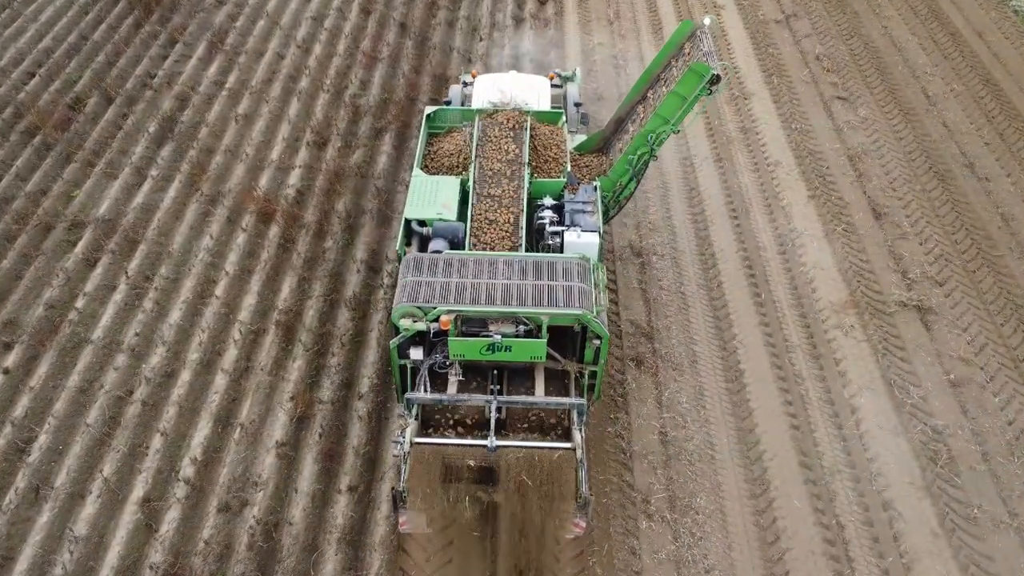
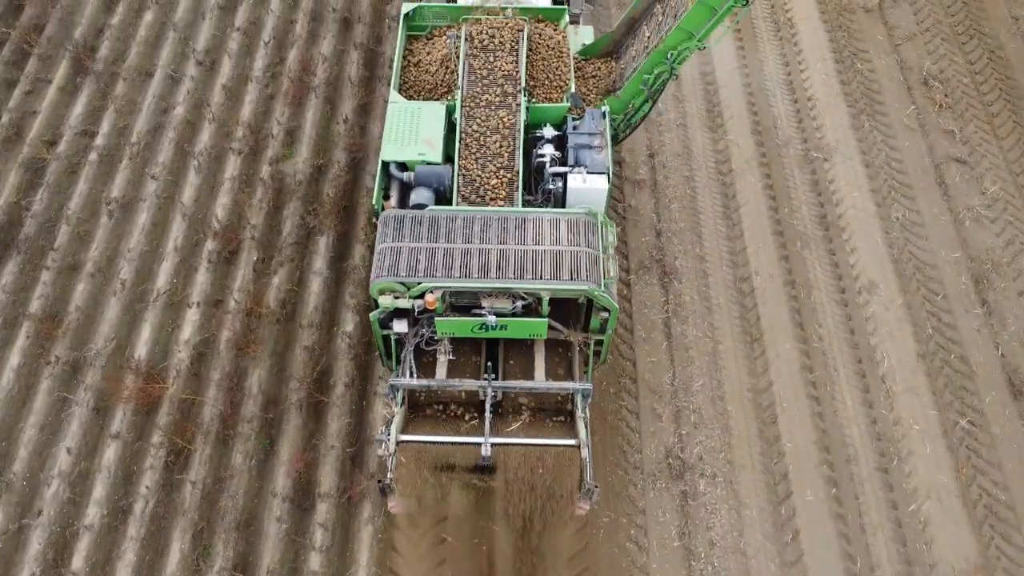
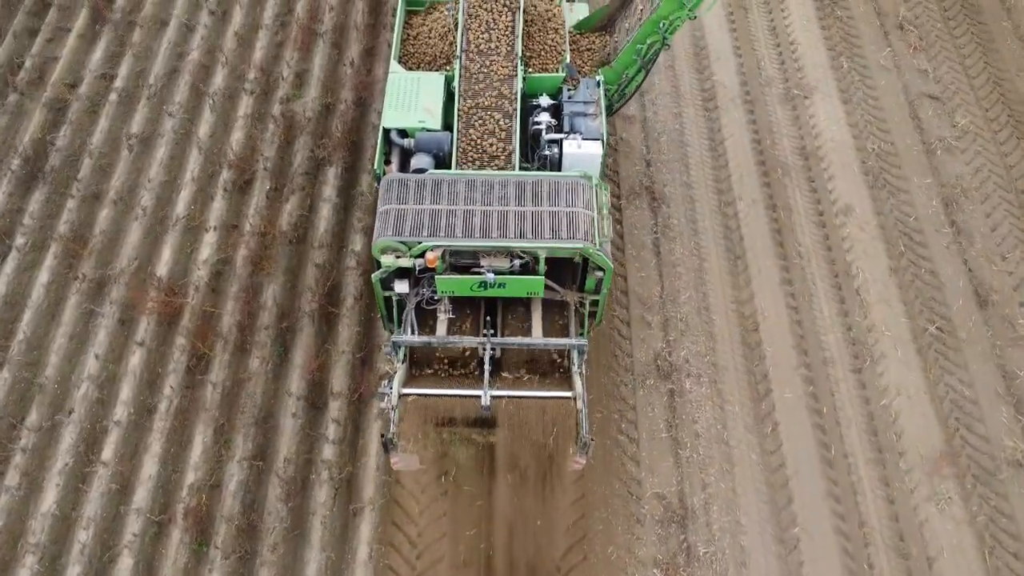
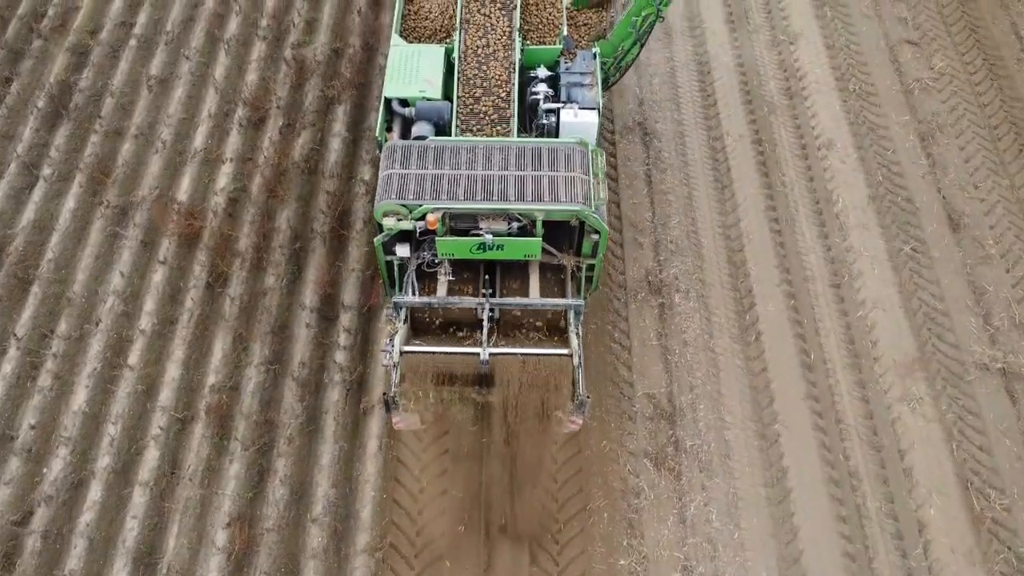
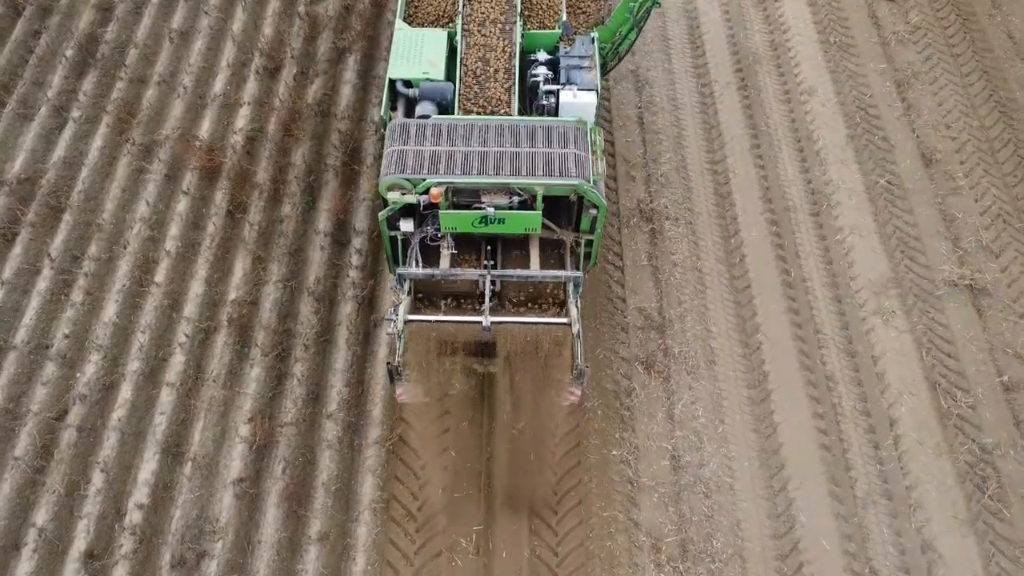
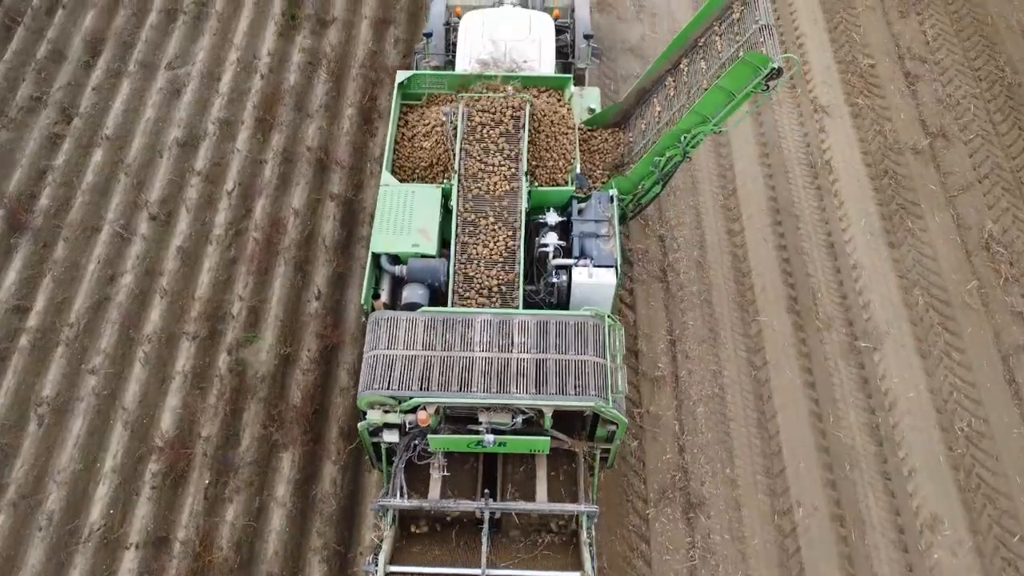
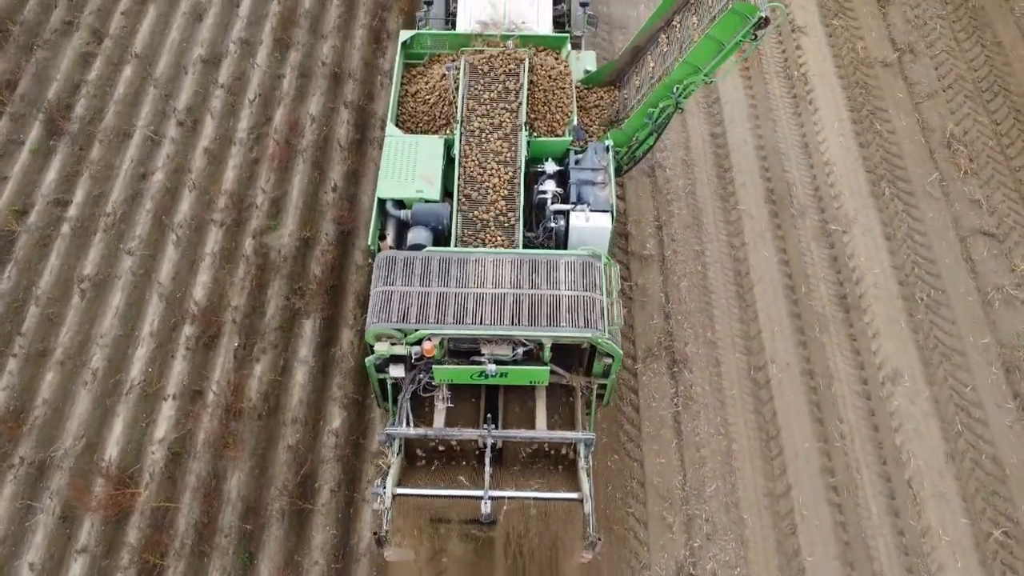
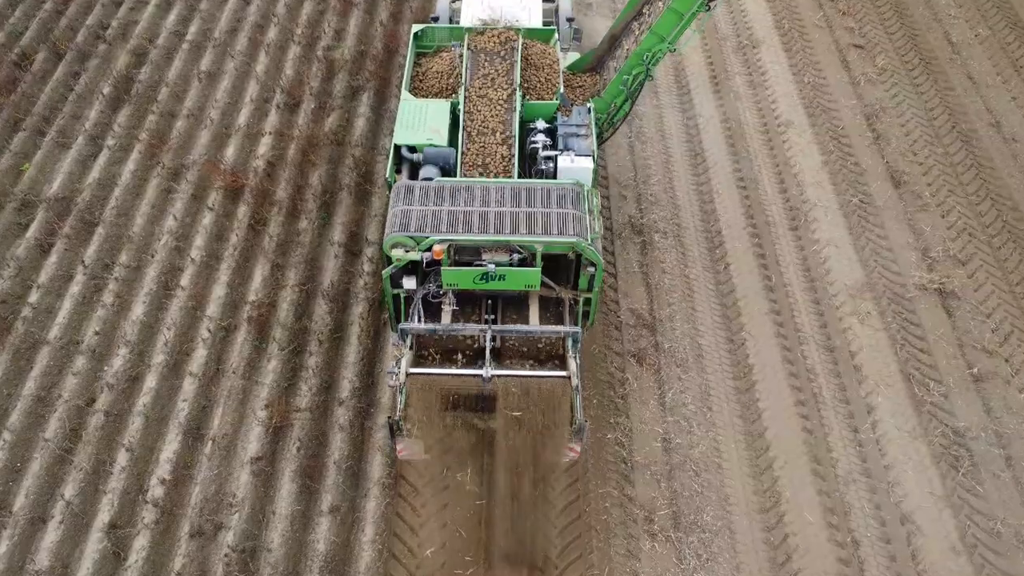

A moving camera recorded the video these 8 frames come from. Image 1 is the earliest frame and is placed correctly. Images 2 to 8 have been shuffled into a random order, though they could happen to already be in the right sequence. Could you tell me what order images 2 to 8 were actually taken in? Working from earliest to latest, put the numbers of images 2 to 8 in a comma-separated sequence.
8, 5, 4, 3, 2, 7, 6
